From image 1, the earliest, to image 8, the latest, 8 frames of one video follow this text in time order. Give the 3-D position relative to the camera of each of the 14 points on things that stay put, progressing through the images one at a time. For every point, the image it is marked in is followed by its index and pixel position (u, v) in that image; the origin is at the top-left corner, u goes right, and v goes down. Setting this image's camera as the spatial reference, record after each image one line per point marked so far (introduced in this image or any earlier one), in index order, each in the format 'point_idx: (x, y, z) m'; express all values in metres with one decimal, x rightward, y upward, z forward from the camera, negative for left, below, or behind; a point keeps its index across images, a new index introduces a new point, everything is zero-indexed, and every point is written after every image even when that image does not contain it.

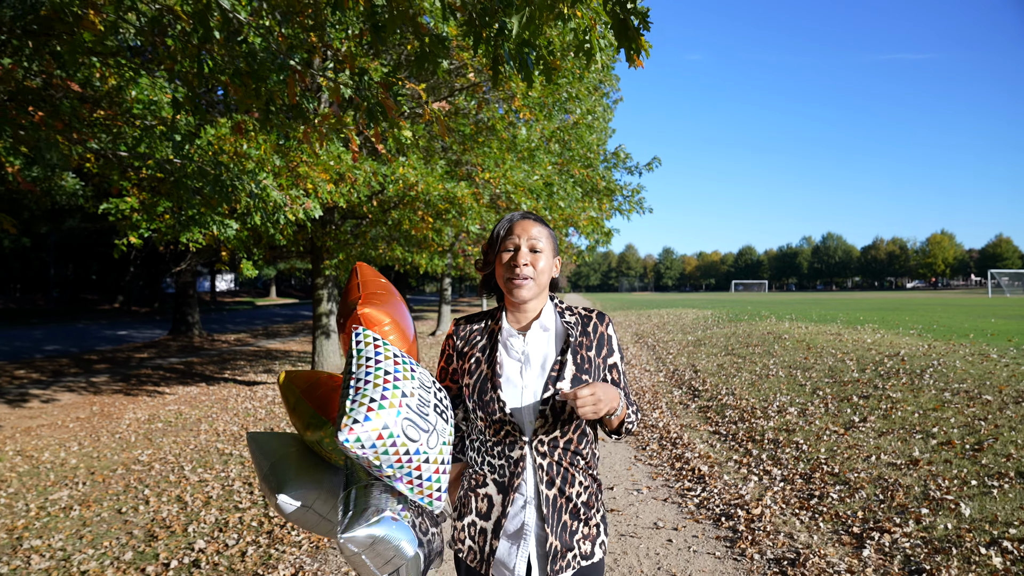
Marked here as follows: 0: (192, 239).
0: (-5.3, +0.8, +10.5) m
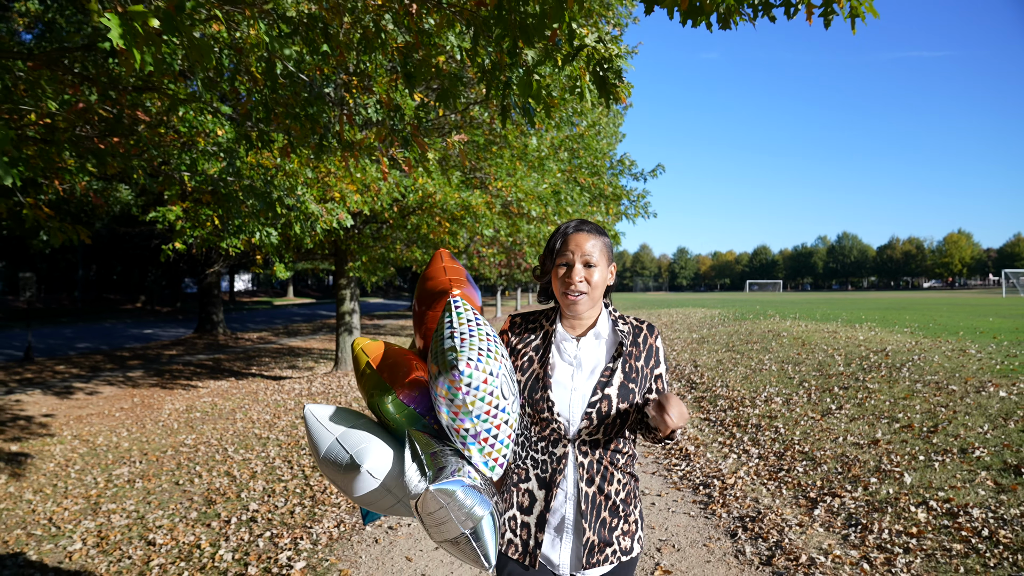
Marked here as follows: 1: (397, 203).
0: (-5.1, +0.8, +11.5) m
1: (-2.1, +1.5, +11.6) m
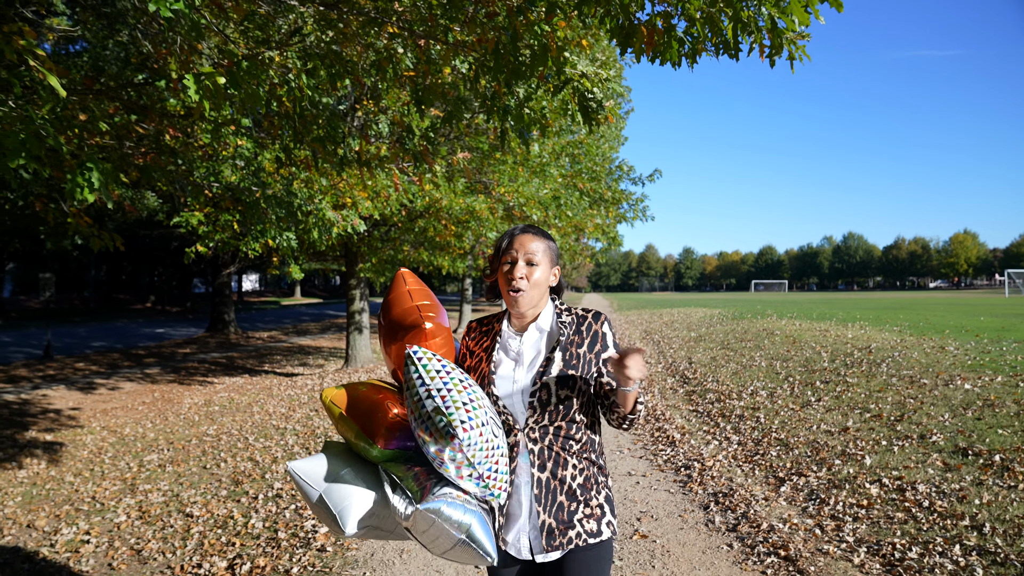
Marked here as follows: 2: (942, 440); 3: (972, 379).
0: (-5.0, +0.8, +12.2) m
1: (-2.0, +1.5, +12.3) m
2: (+4.6, -1.6, +6.9) m
3: (+6.4, -1.3, +9.0) m
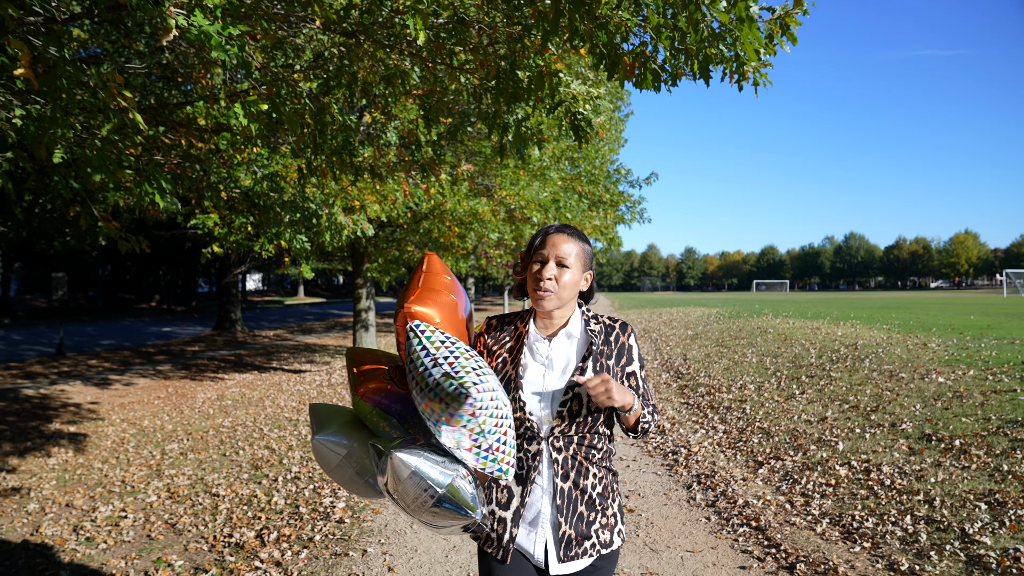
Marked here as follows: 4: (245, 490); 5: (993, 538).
0: (-5.0, +0.8, +12.8) m
1: (-2.0, +1.6, +12.8) m
2: (+4.6, -1.6, +7.4) m
3: (+6.4, -1.3, +9.5) m
4: (-3.0, -2.2, +7.1) m
5: (+3.5, -1.8, +4.7) m
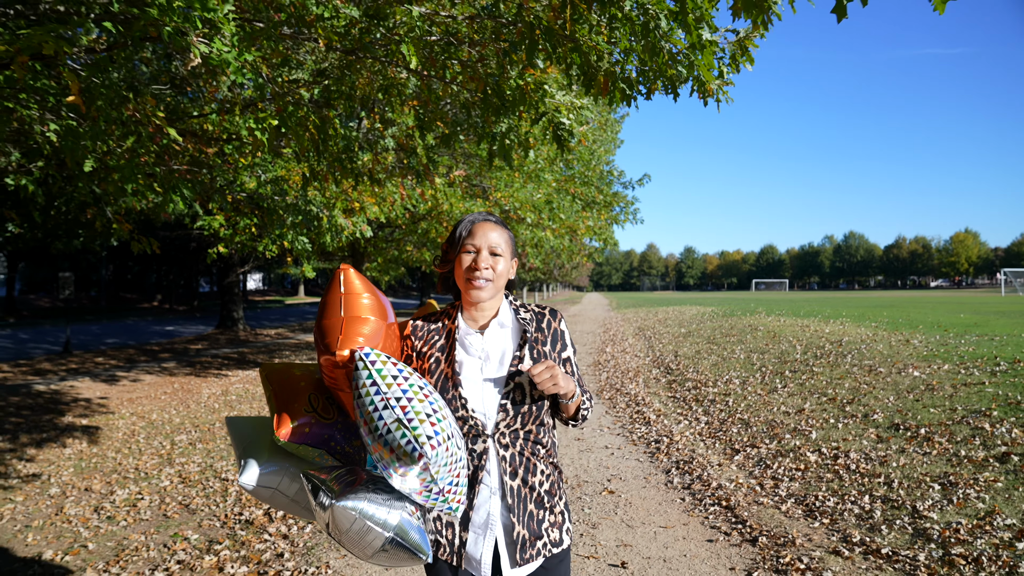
0: (-5.1, +0.8, +13.3) m
1: (-2.1, +1.6, +13.3) m
2: (+4.5, -1.6, +7.9) m
3: (+6.4, -1.2, +9.9) m
4: (-3.1, -2.2, +7.6) m
5: (+3.4, -1.8, +5.1) m
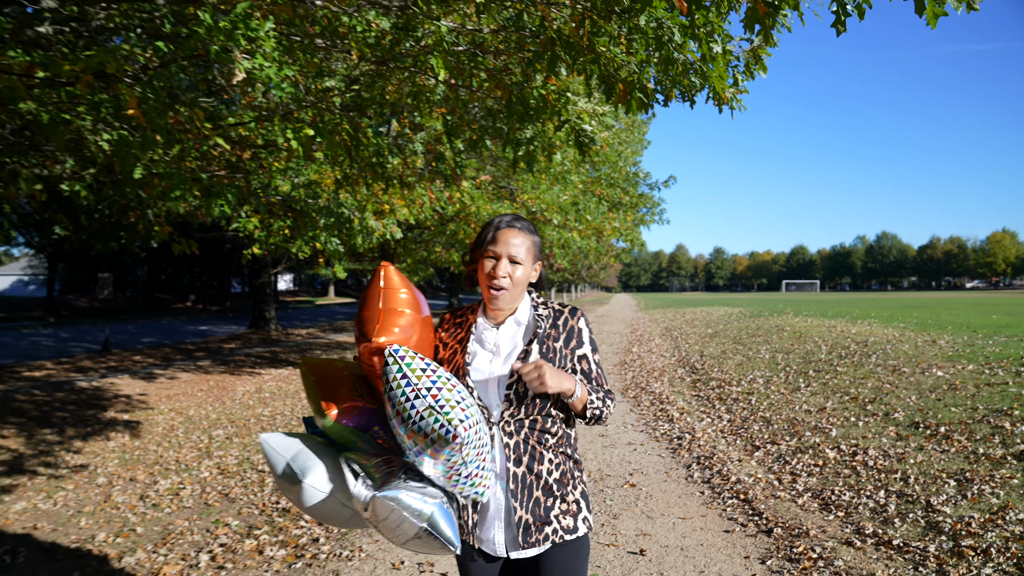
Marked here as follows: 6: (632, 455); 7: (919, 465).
0: (-4.6, +0.8, +13.7) m
1: (-1.6, +1.6, +13.6) m
2: (+4.8, -1.6, +7.9) m
3: (+6.7, -1.2, +9.9) m
4: (-2.8, -2.2, +7.9) m
5: (+3.6, -1.8, +5.2) m
6: (+1.4, -2.0, +7.6) m
7: (+4.0, -1.7, +6.3) m
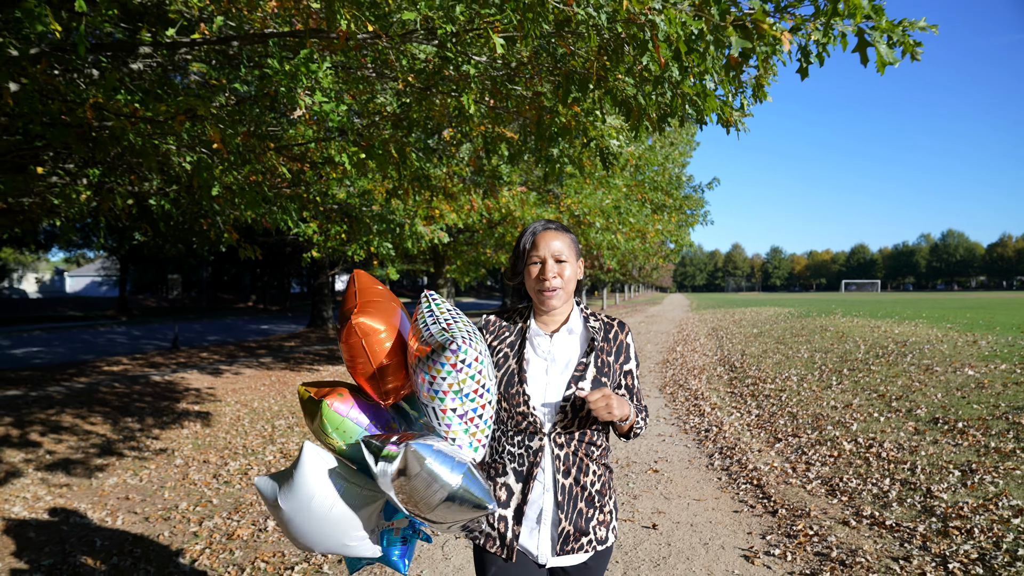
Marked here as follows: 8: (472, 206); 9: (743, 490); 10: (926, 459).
0: (-3.7, +0.8, +14.7) m
1: (-0.7, +1.6, +14.3) m
2: (+5.2, -1.6, +8.2) m
3: (+7.3, -1.2, +10.0) m
4: (-2.3, -2.2, +8.8) m
5: (+3.8, -1.8, +5.6) m
6: (+1.8, -2.0, +8.2) m
7: (+4.3, -1.7, +6.6) m
8: (-0.9, +1.7, +13.0) m
9: (+2.3, -2.0, +6.3) m
10: (+4.2, -1.7, +6.6) m
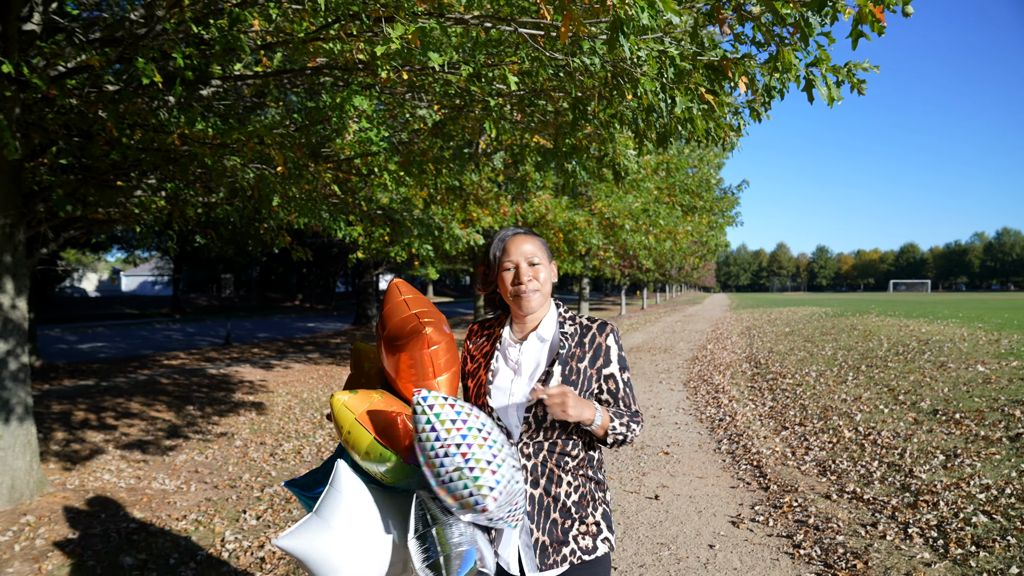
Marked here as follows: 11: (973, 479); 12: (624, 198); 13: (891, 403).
0: (-2.9, +0.8, +15.6) m
1: (0.0, +1.6, +15.1) m
2: (+5.6, -1.6, +8.6) m
3: (+7.7, -1.2, +10.3) m
4: (-1.9, -2.2, +9.7) m
5: (+4.0, -1.8, +6.1) m
6: (+2.2, -2.0, +8.8) m
7: (+4.5, -1.7, +7.1) m
8: (-0.2, +1.7, +13.8) m
9: (+2.5, -2.0, +7.0) m
10: (+4.5, -1.7, +7.1) m
11: (+4.2, -1.7, +5.8) m
12: (+2.6, +2.2, +15.8) m
13: (+5.4, -1.6, +9.1) m
